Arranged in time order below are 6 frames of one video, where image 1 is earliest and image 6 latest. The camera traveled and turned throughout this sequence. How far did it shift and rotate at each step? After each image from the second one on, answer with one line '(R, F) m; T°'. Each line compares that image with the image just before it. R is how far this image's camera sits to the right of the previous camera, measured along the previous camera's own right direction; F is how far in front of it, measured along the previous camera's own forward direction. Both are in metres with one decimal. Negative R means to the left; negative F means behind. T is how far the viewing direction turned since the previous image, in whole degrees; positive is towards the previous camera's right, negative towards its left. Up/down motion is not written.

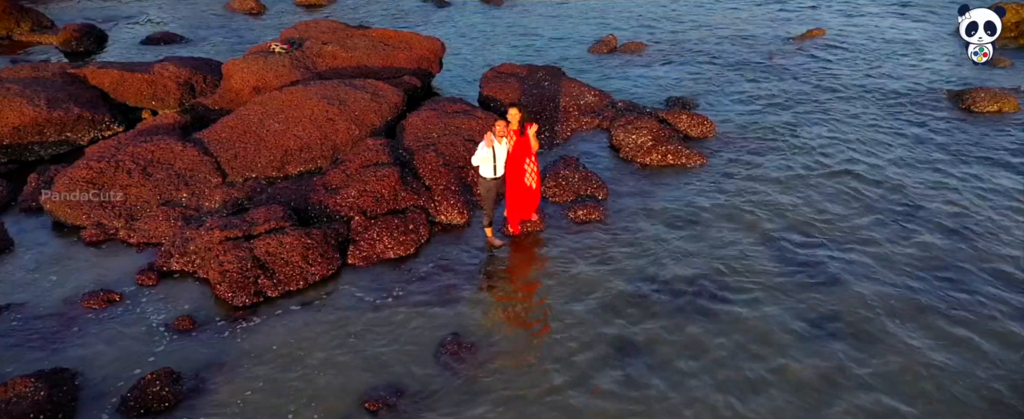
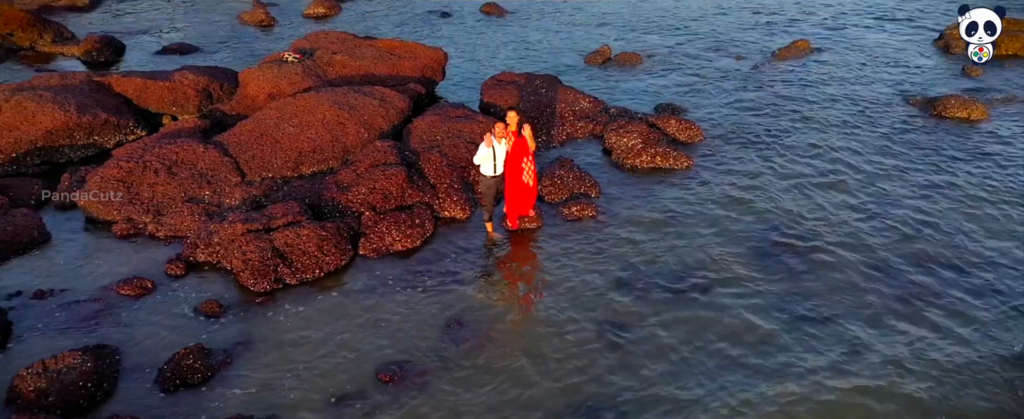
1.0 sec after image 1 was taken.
(0.0, -1.5) m; 0°
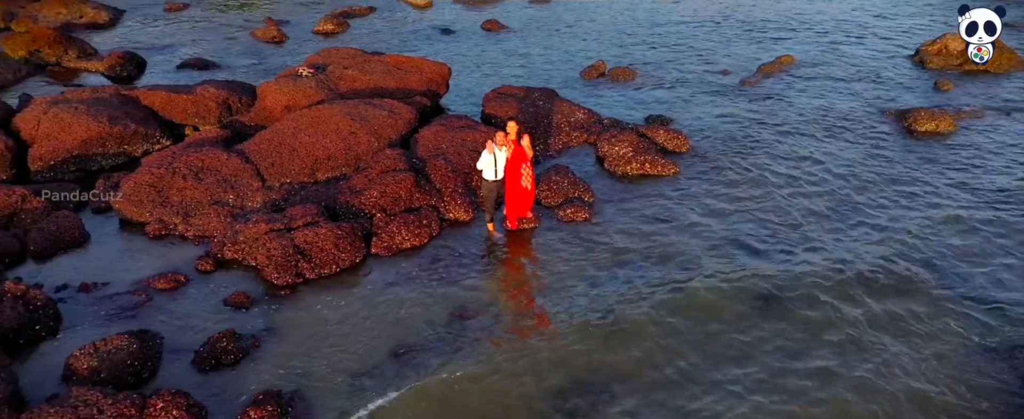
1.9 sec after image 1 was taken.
(0.0, -1.8) m; 0°
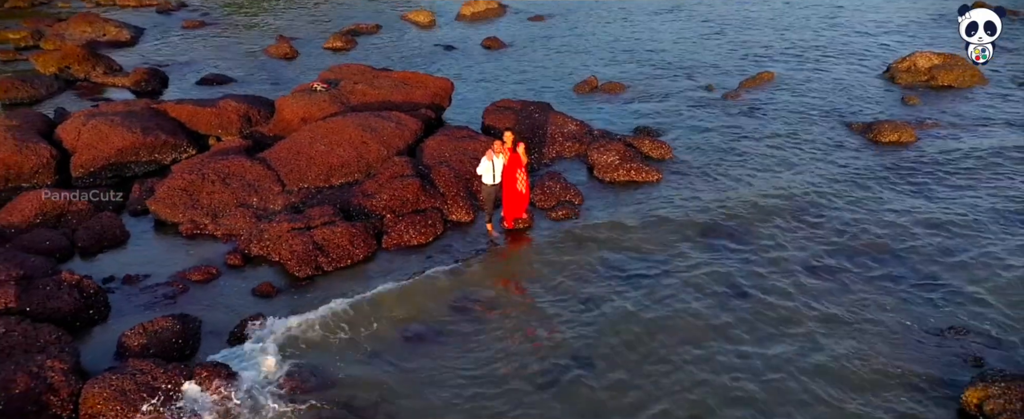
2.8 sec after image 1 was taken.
(+0.1, -2.4) m; 0°
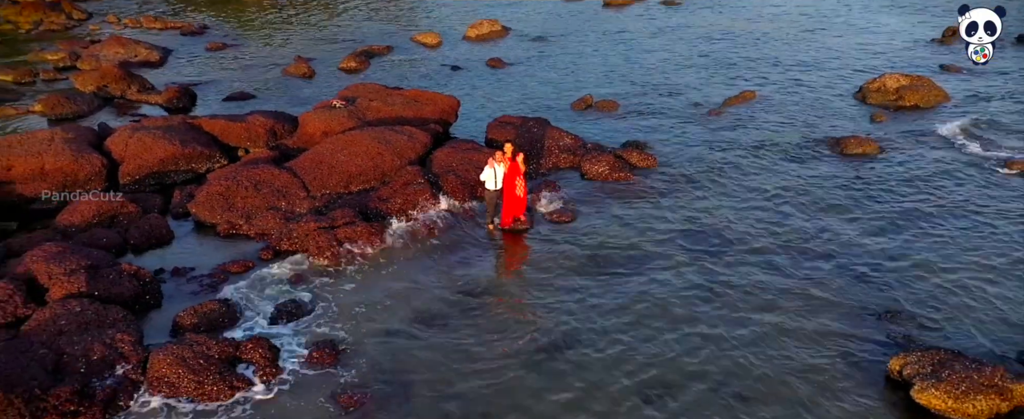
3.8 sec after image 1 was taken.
(+0.2, -3.2) m; 0°
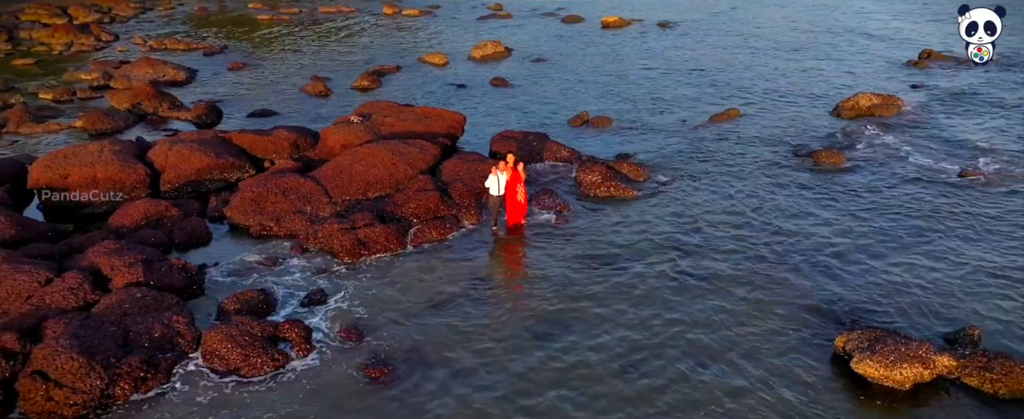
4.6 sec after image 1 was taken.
(+0.1, -3.3) m; 0°
